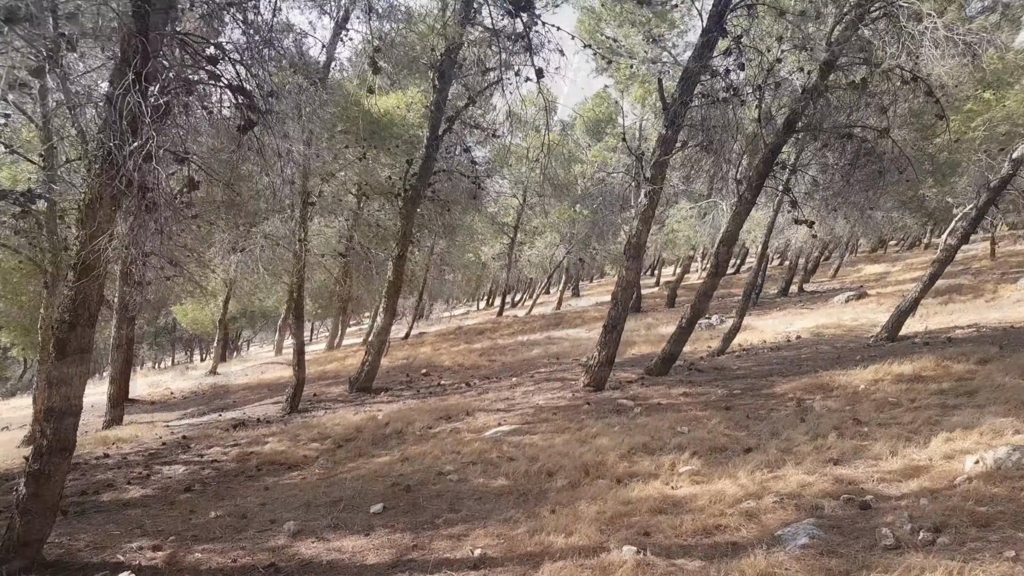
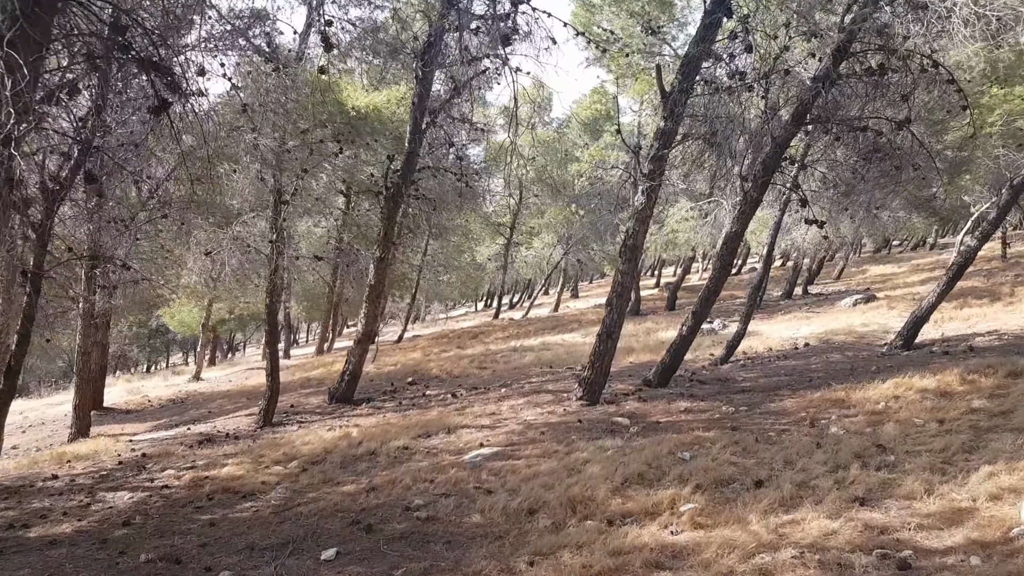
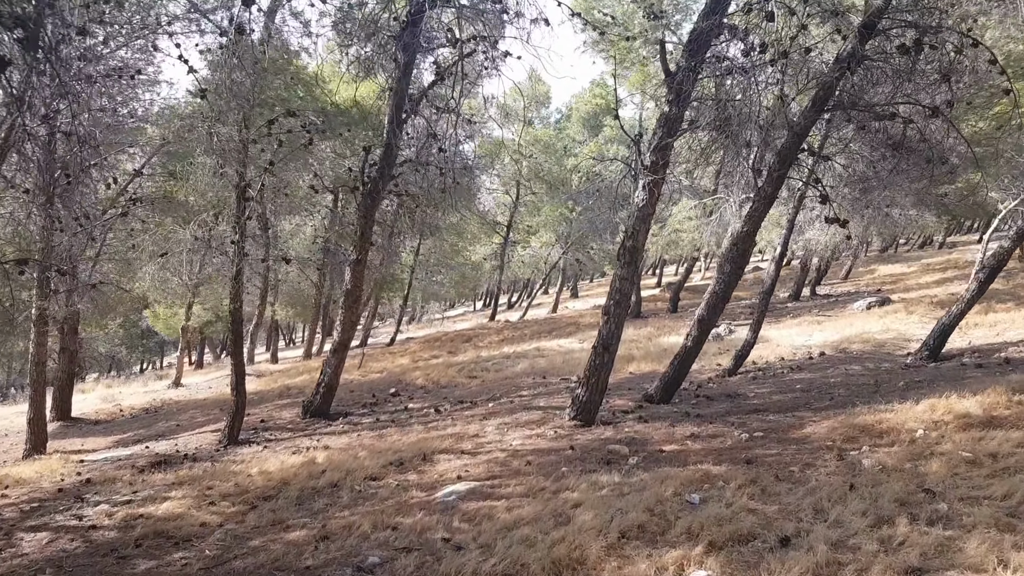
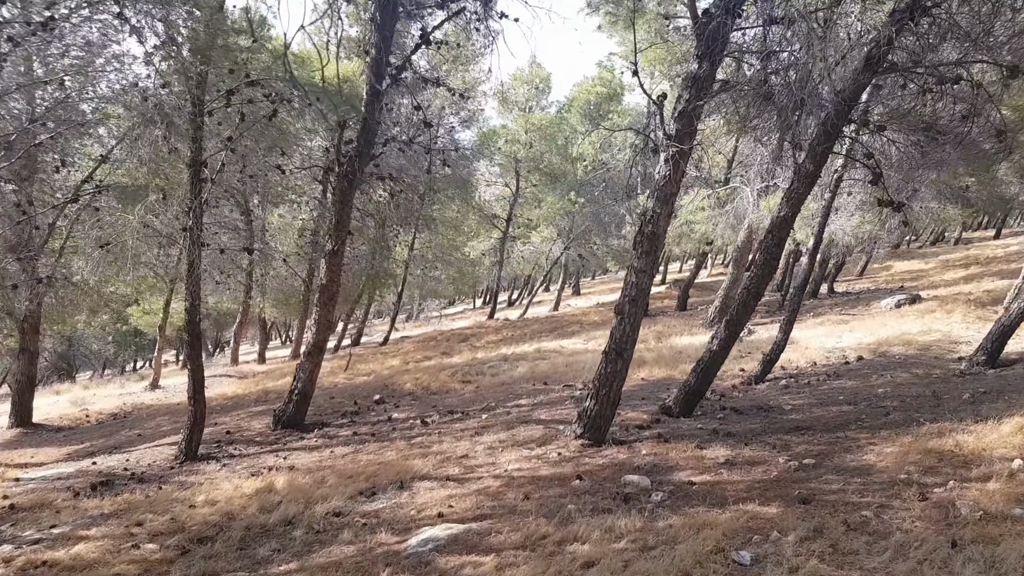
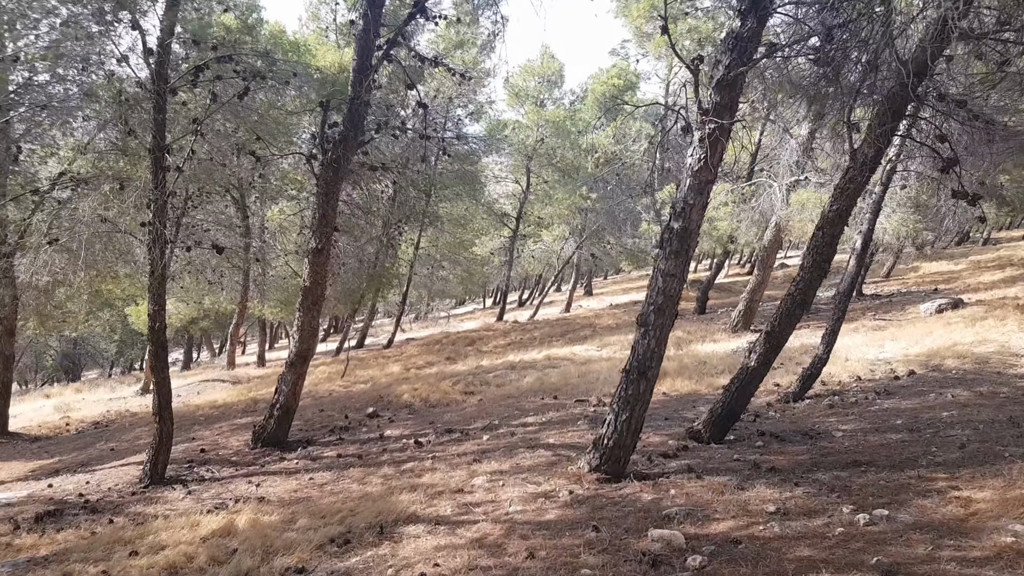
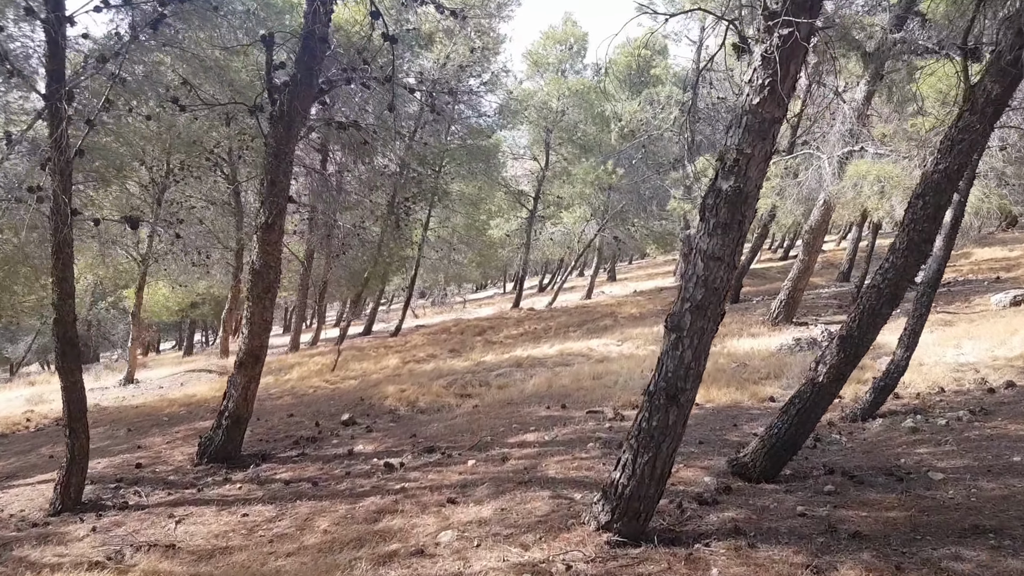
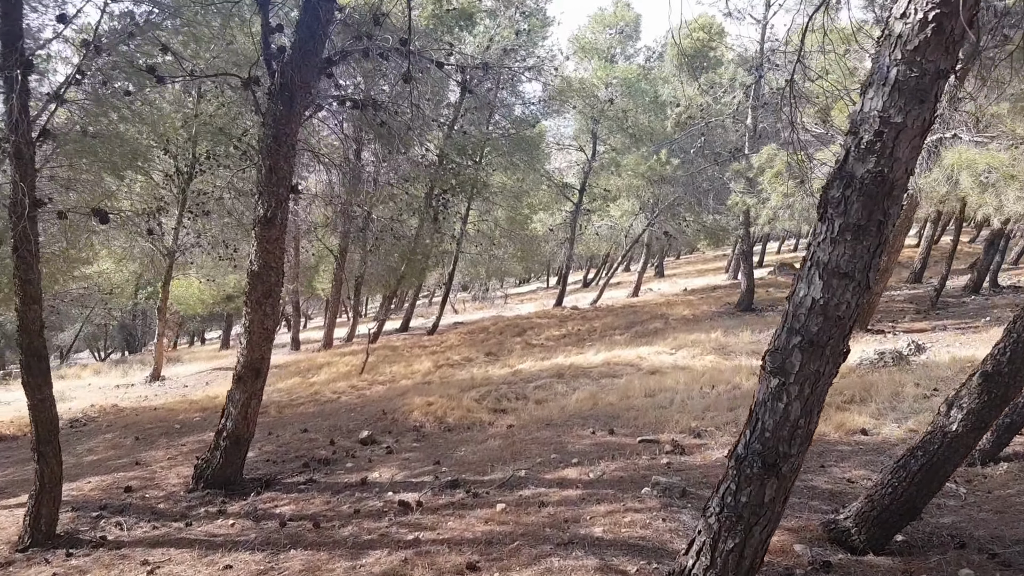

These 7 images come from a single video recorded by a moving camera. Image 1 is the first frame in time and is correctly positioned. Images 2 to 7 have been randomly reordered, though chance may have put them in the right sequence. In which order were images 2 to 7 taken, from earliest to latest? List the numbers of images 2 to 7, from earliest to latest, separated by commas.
2, 3, 4, 5, 6, 7
